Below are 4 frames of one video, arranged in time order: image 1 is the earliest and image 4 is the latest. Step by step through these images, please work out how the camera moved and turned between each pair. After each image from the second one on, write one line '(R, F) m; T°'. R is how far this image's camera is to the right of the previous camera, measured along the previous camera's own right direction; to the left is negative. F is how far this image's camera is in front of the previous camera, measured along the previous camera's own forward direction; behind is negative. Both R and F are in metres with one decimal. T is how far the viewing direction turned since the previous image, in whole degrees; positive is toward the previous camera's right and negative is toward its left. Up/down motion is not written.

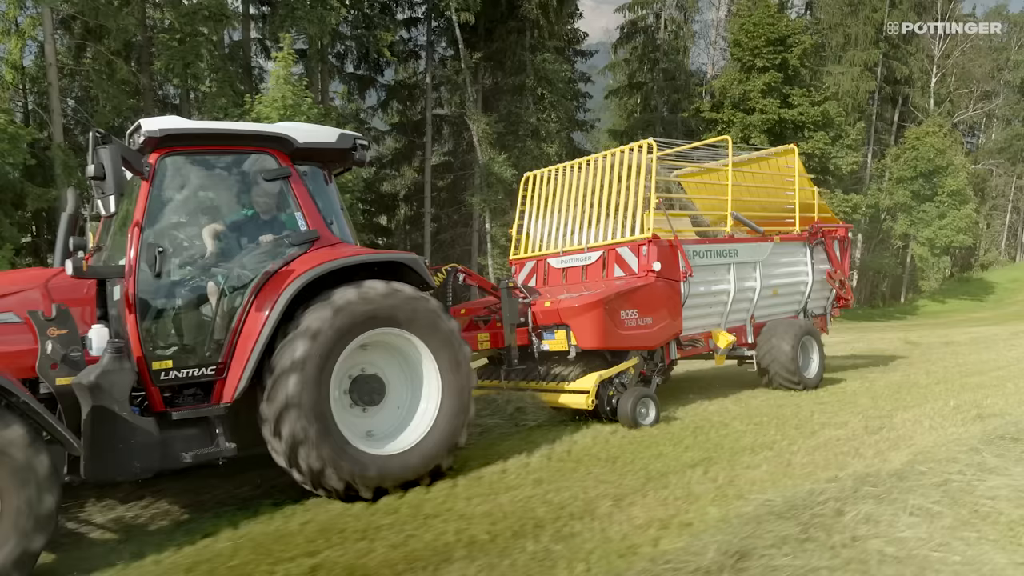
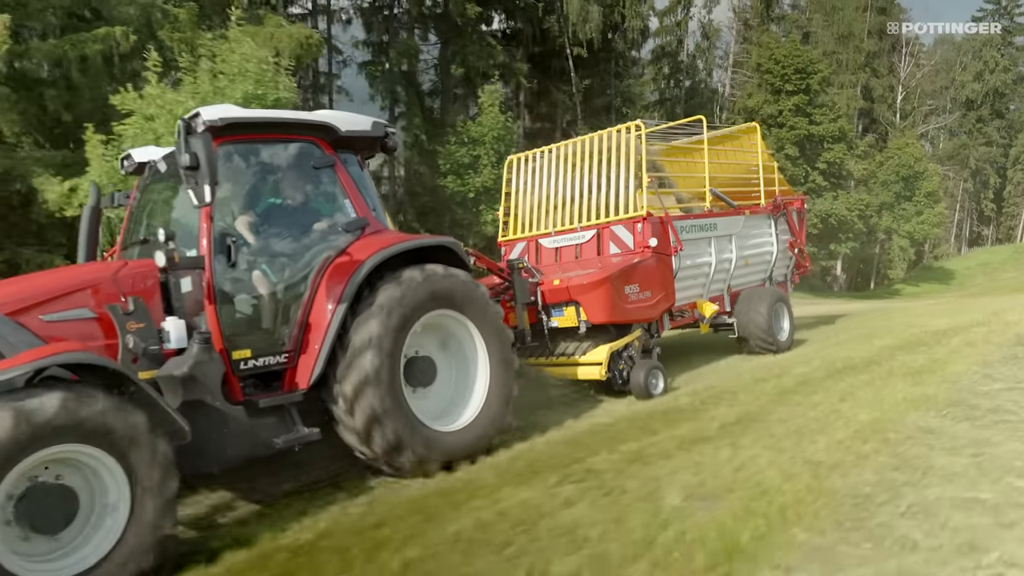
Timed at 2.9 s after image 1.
(-1.3, -1.0) m; +5°
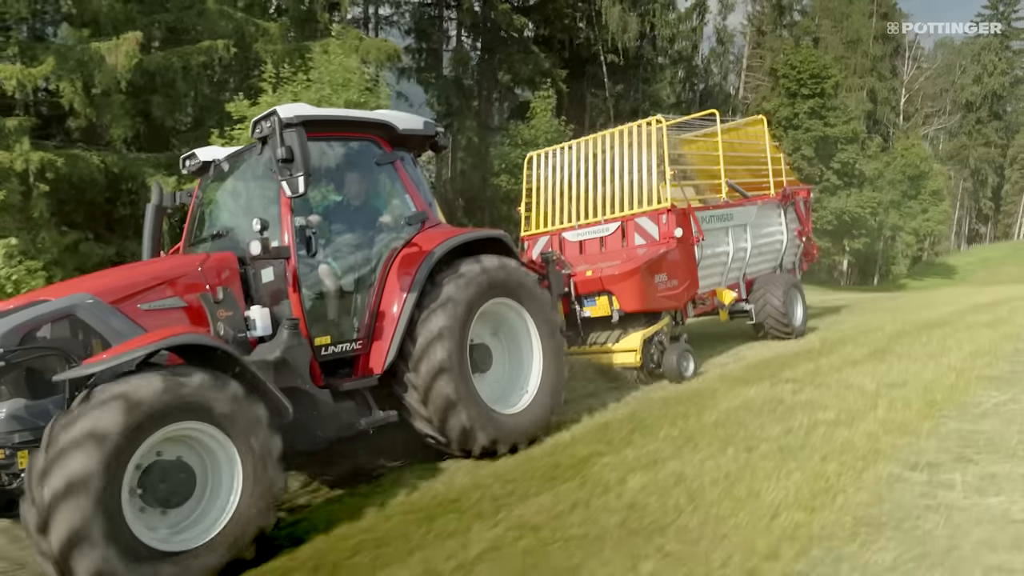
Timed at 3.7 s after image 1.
(-0.4, -0.3) m; +1°
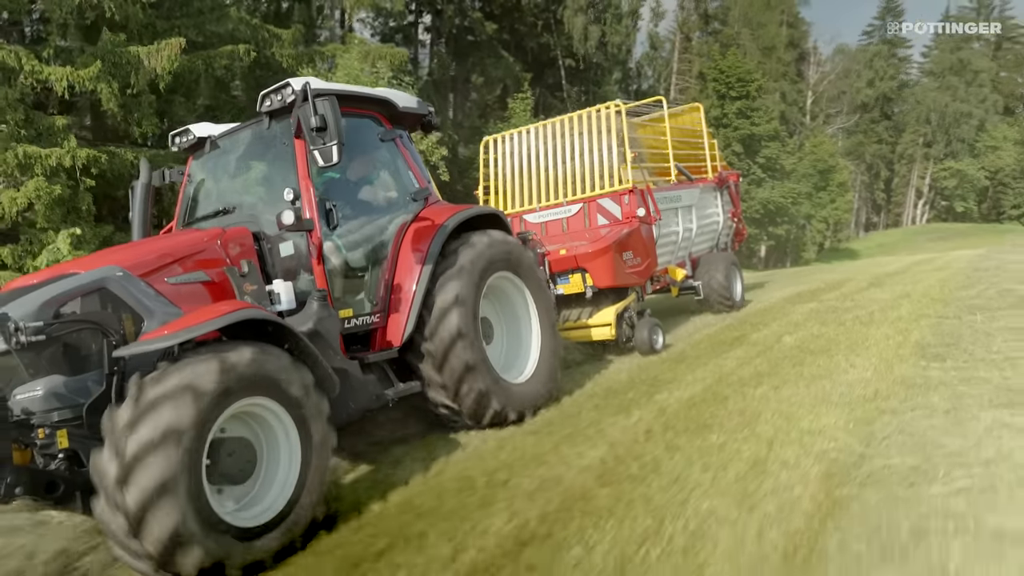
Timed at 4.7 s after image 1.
(-0.5, -0.4) m; +7°
